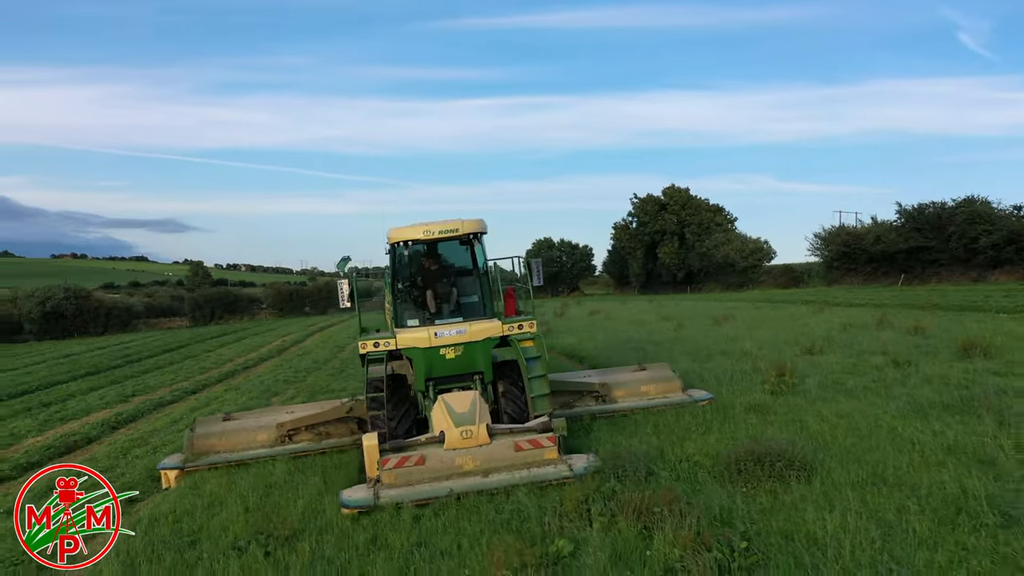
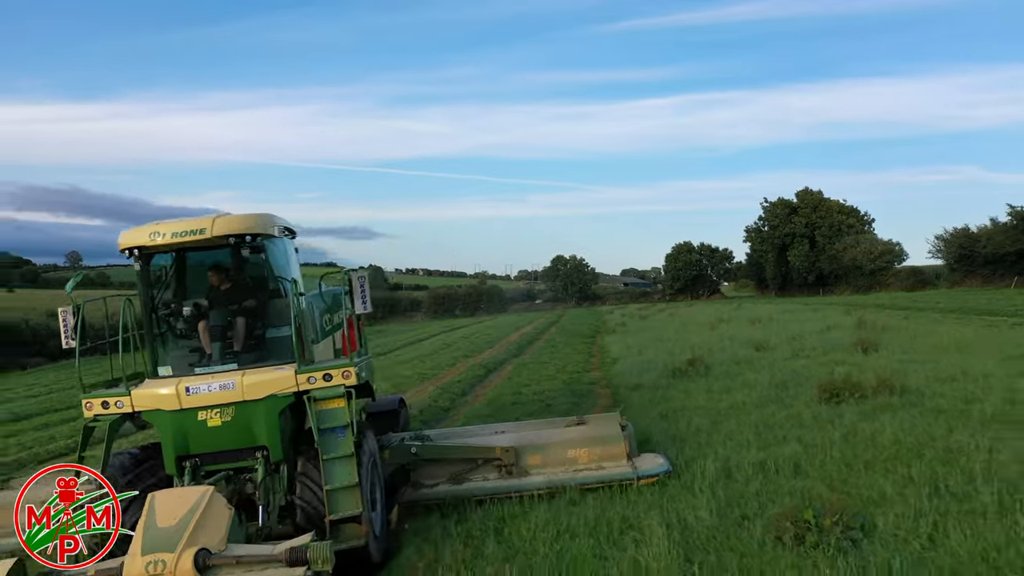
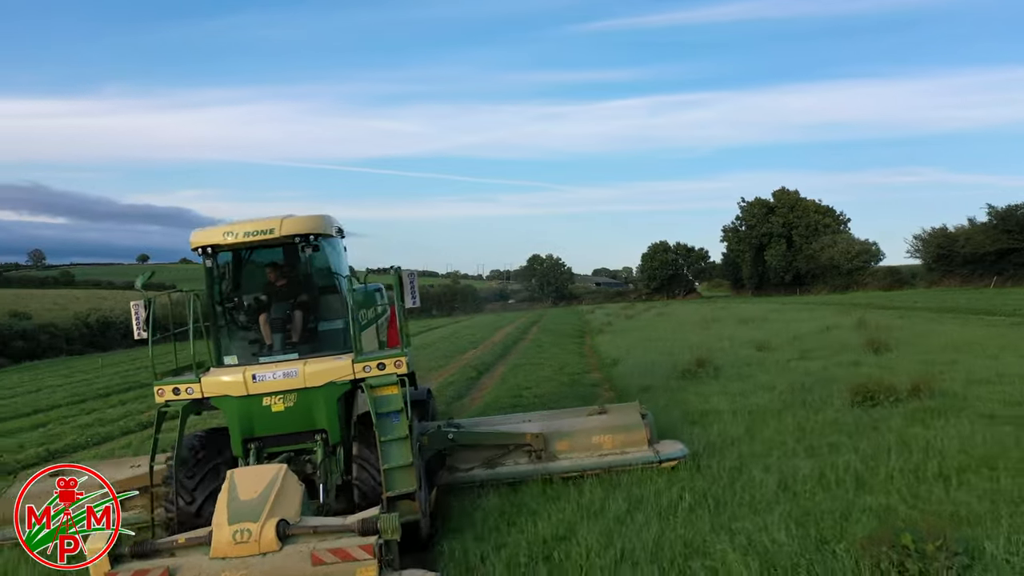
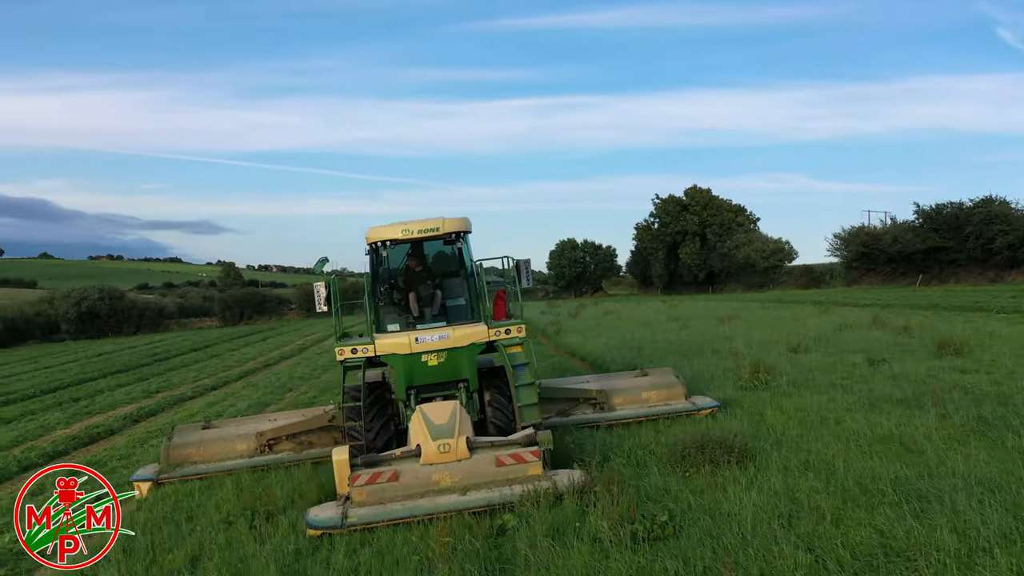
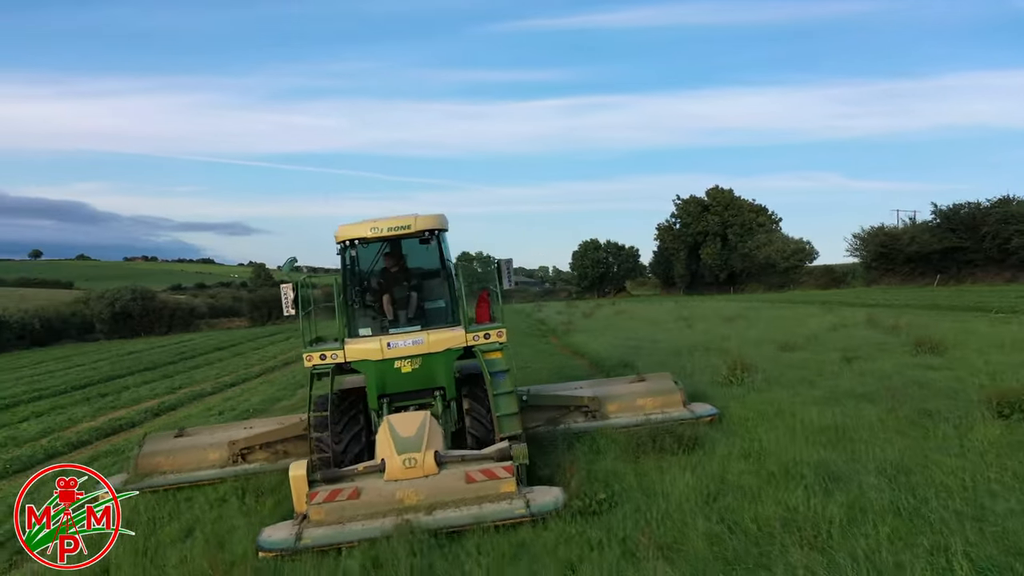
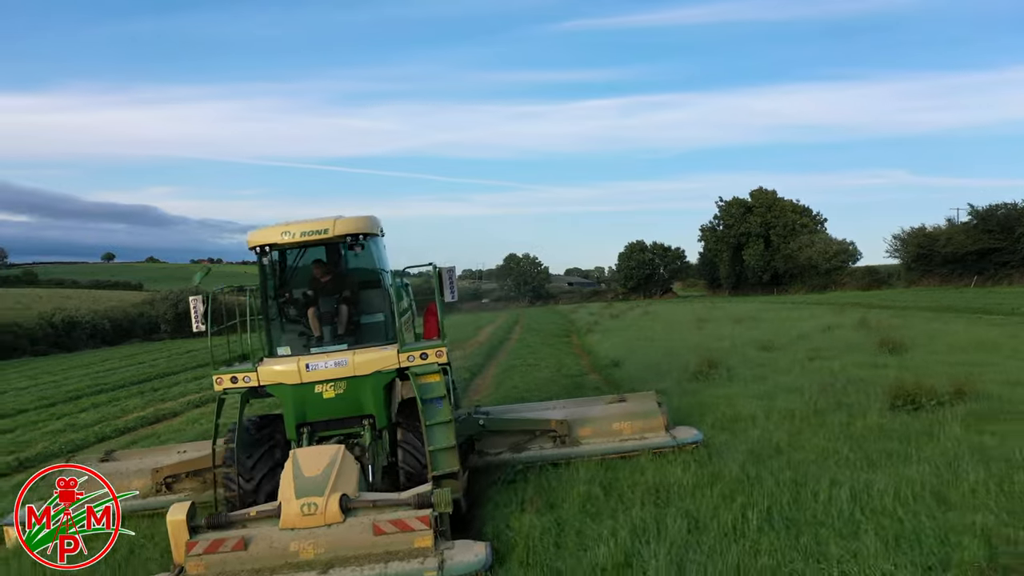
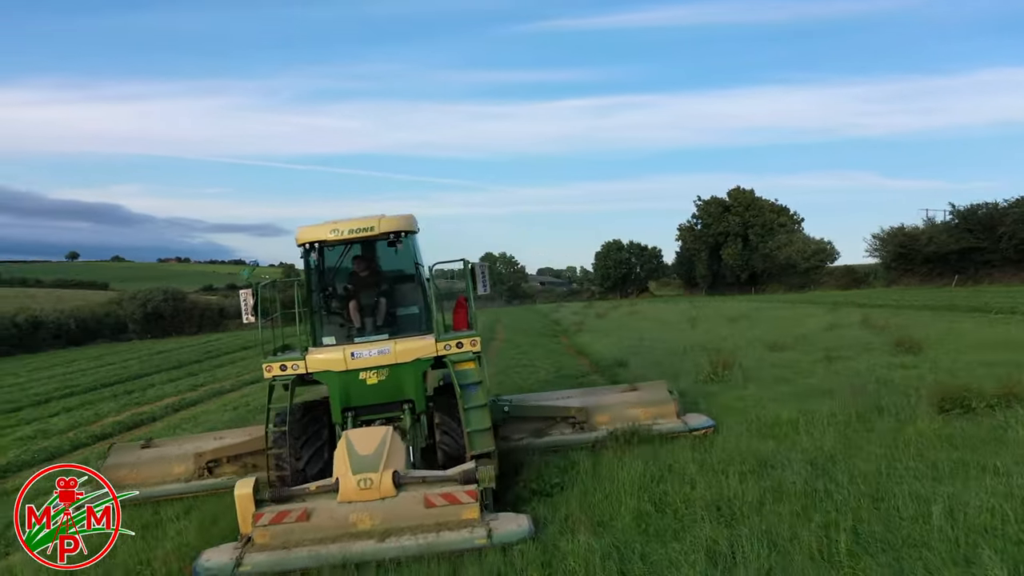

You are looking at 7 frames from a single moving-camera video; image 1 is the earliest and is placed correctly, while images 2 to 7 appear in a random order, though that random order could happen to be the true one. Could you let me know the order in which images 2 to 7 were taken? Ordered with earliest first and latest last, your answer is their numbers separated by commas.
4, 5, 7, 6, 3, 2
